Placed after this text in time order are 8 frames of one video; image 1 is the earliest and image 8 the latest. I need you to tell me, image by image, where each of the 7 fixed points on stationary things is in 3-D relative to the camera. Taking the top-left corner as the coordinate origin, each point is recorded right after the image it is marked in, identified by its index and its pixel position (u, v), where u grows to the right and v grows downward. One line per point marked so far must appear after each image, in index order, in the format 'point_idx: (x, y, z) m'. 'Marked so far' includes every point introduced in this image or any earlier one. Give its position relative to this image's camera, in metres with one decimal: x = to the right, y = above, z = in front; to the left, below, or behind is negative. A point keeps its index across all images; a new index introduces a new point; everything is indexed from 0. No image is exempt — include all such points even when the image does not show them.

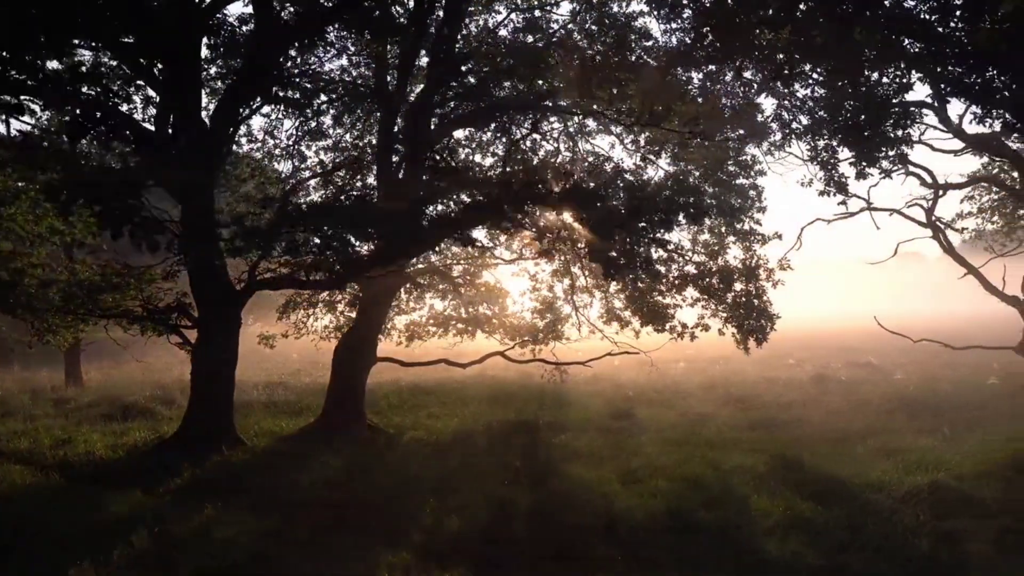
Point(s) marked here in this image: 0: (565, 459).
0: (+1.8, -5.8, +10.4) m
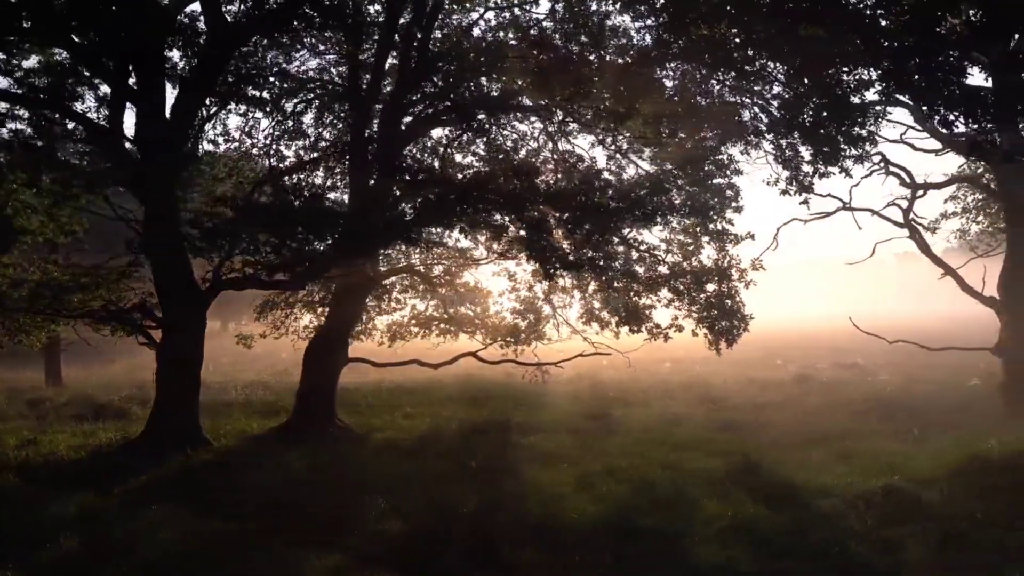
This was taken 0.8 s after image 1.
0: (+0.5, -5.8, +10.4) m
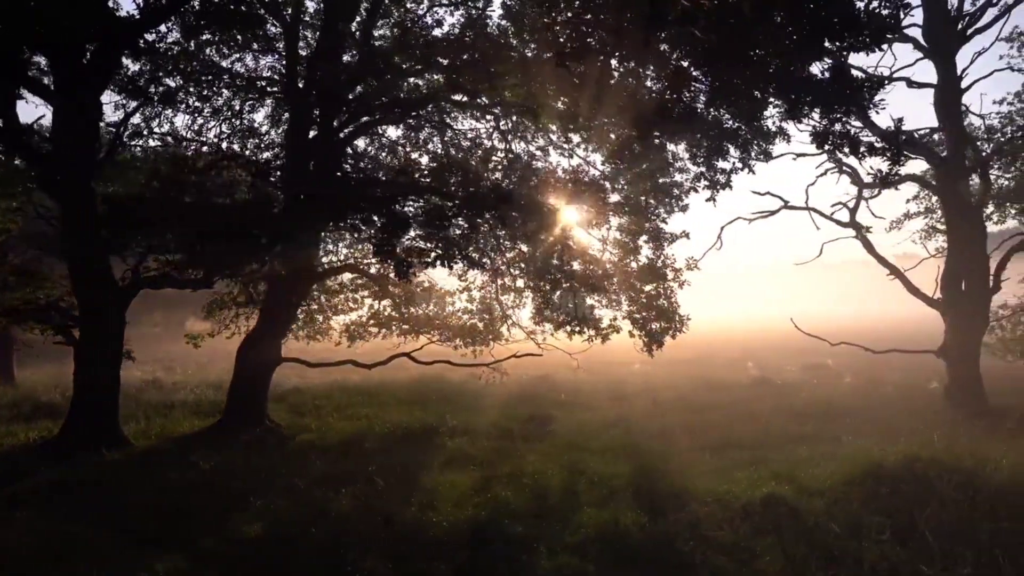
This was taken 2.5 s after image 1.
0: (-2.3, -5.8, +10.1) m
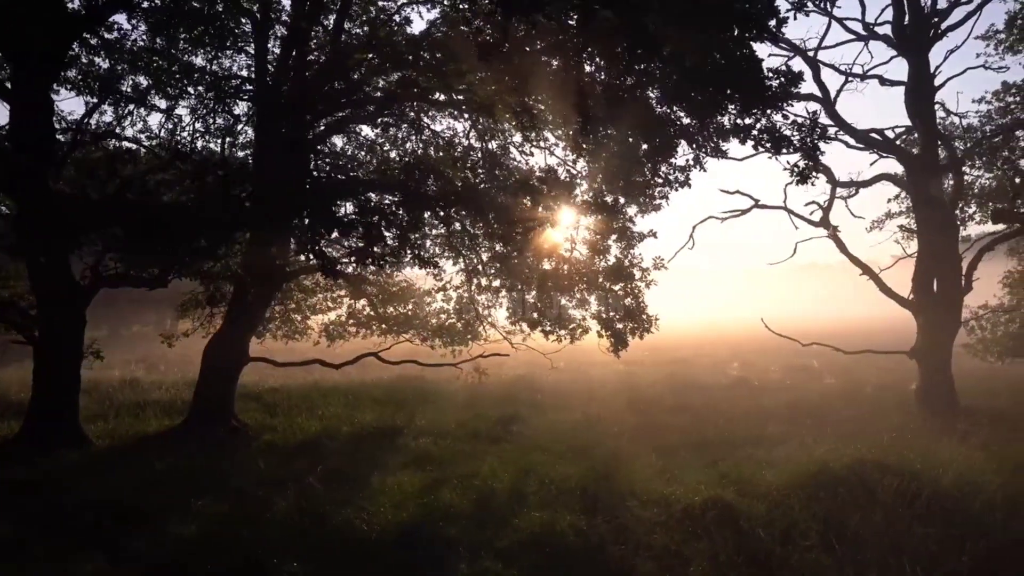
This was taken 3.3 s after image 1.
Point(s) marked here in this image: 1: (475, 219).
0: (-3.7, -5.8, +10.0) m
1: (-1.8, +3.5, +15.5) m
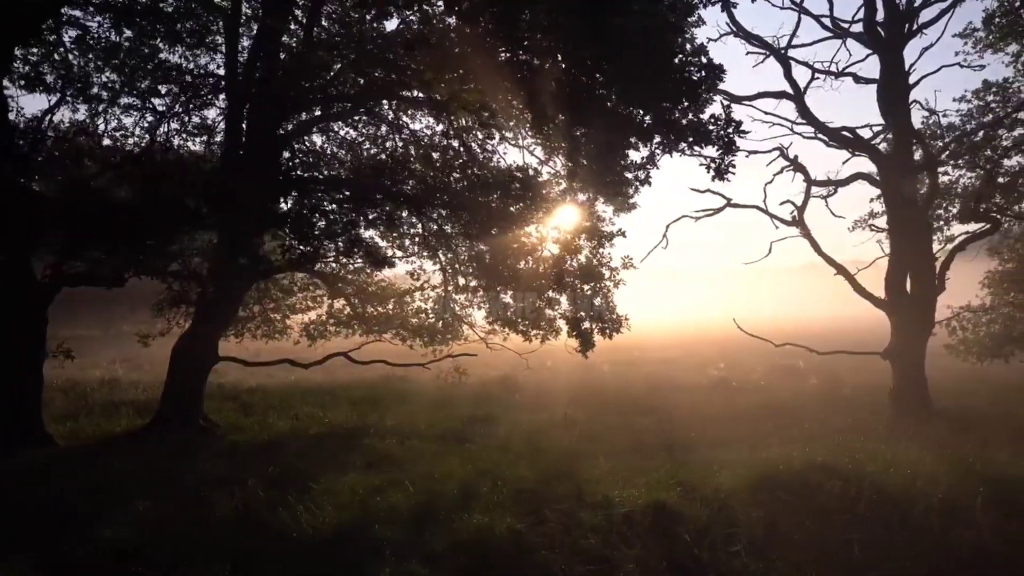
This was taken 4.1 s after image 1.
0: (-4.9, -5.8, +9.9) m
1: (-3.0, +3.5, +15.4) m
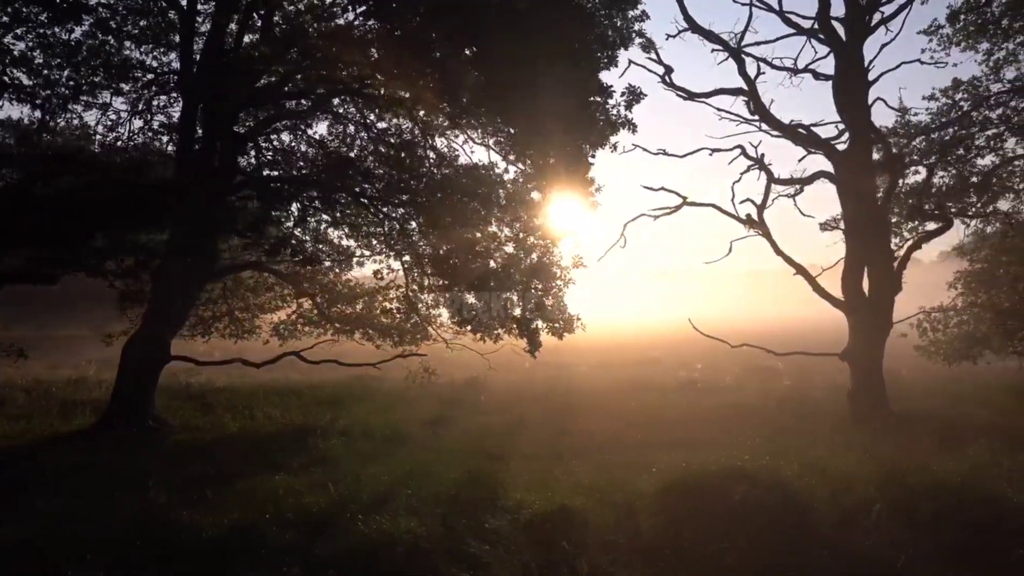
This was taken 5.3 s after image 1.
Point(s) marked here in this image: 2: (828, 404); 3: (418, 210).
0: (-6.9, -5.7, +9.8) m
1: (-5.0, +3.5, +15.3) m
2: (+15.2, -5.5, +14.6) m
3: (-4.5, +3.8, +14.6) m
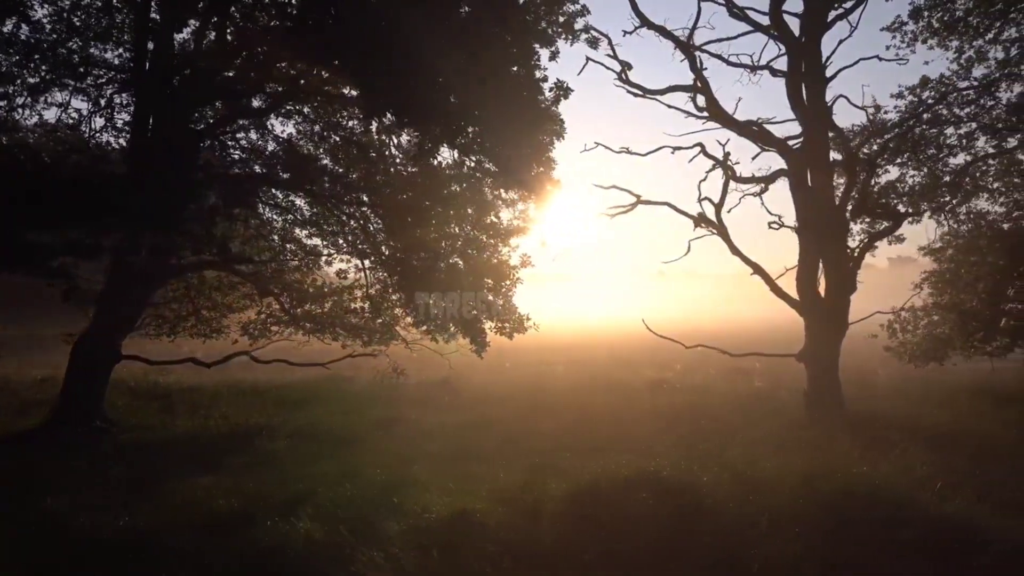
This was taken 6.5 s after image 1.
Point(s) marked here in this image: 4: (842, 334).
0: (-8.9, -5.7, +9.7) m
1: (-6.9, +3.6, +15.1) m
2: (+13.3, -5.5, +14.4) m
3: (-6.4, +3.8, +14.5) m
4: (+13.4, -1.9, +12.2) m
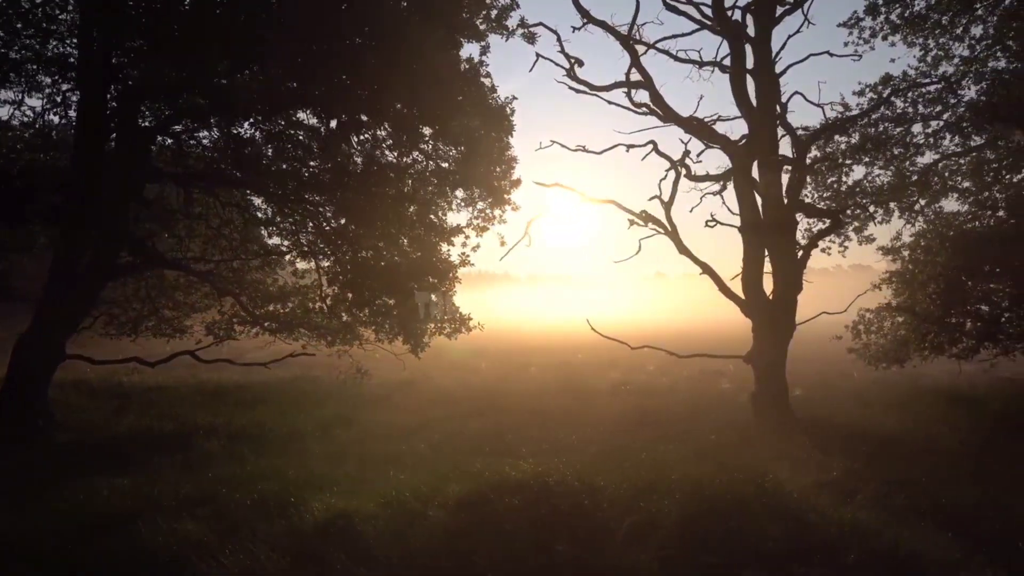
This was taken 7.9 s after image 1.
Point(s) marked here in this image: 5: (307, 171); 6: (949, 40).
0: (-11.2, -5.7, +9.6) m
1: (-9.2, +3.6, +15.0) m
2: (+11.0, -5.6, +14.2) m
3: (-8.7, +3.8, +14.3) m
4: (+11.1, -1.9, +12.0) m
5: (-9.8, +5.4, +14.3) m
6: (+22.5, +12.8, +15.7) m
